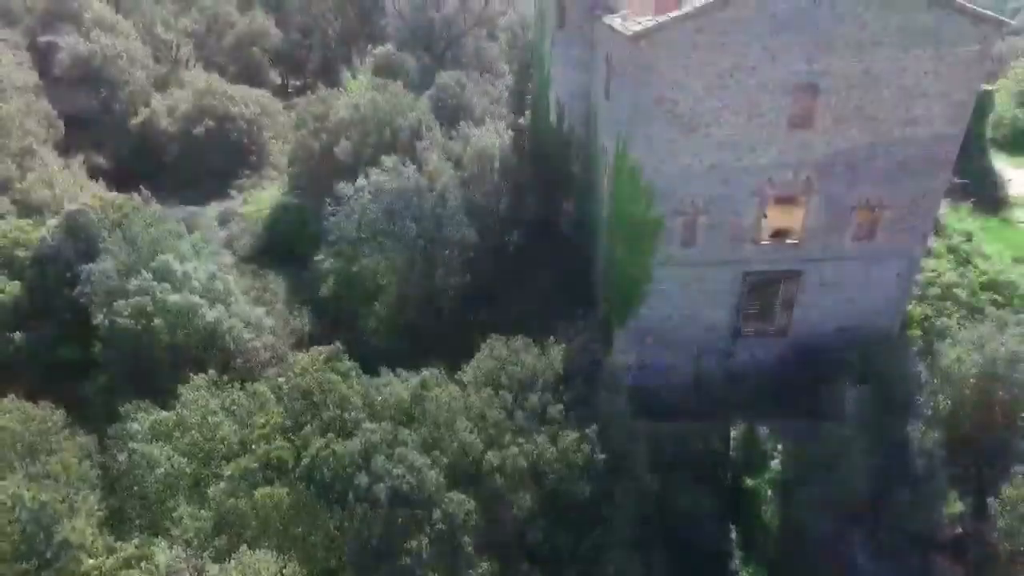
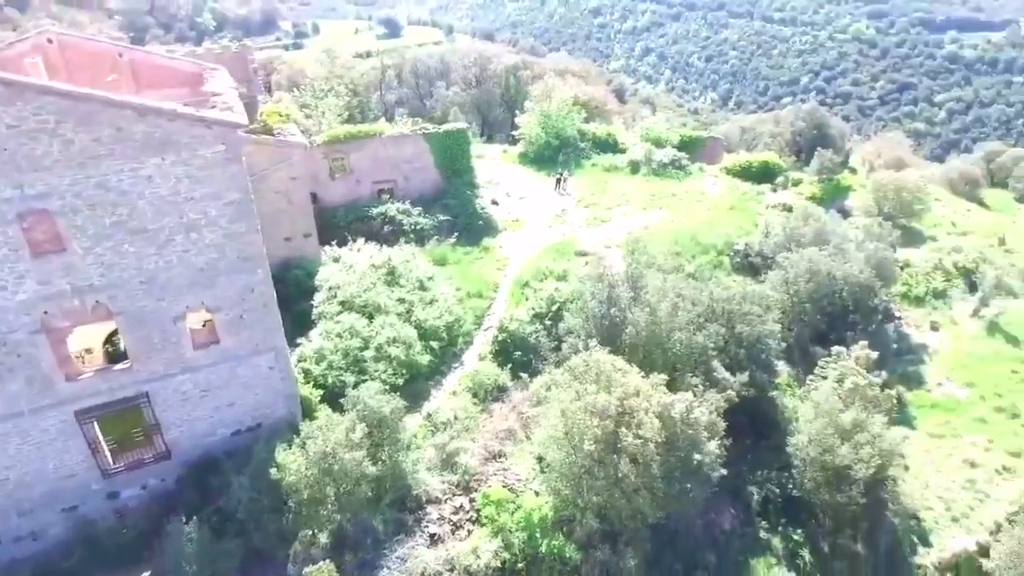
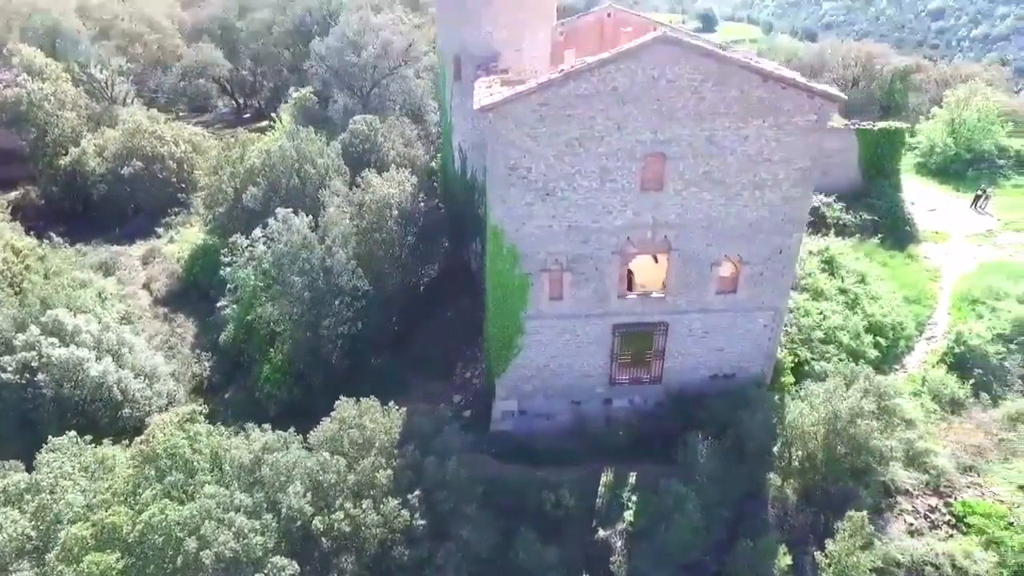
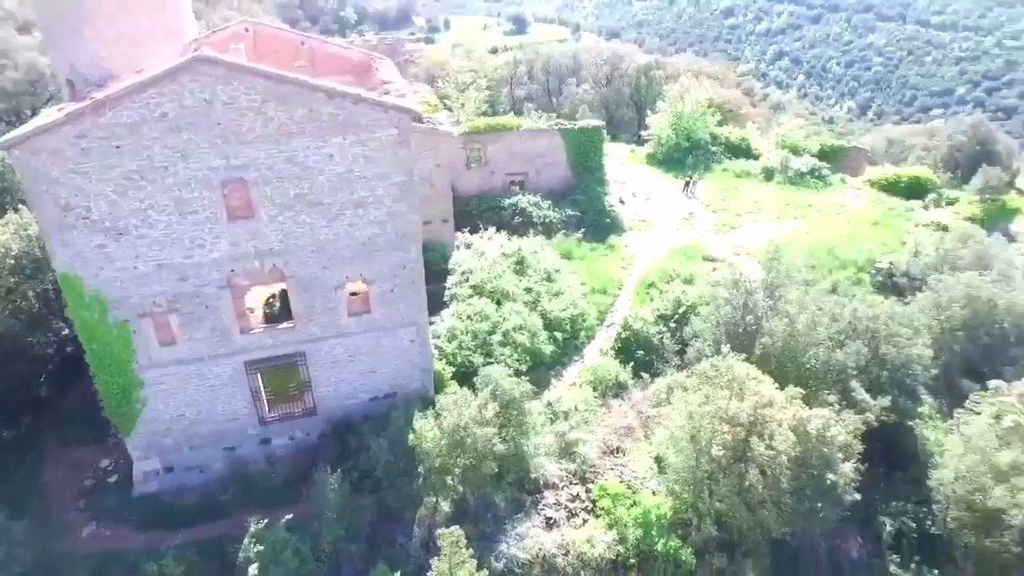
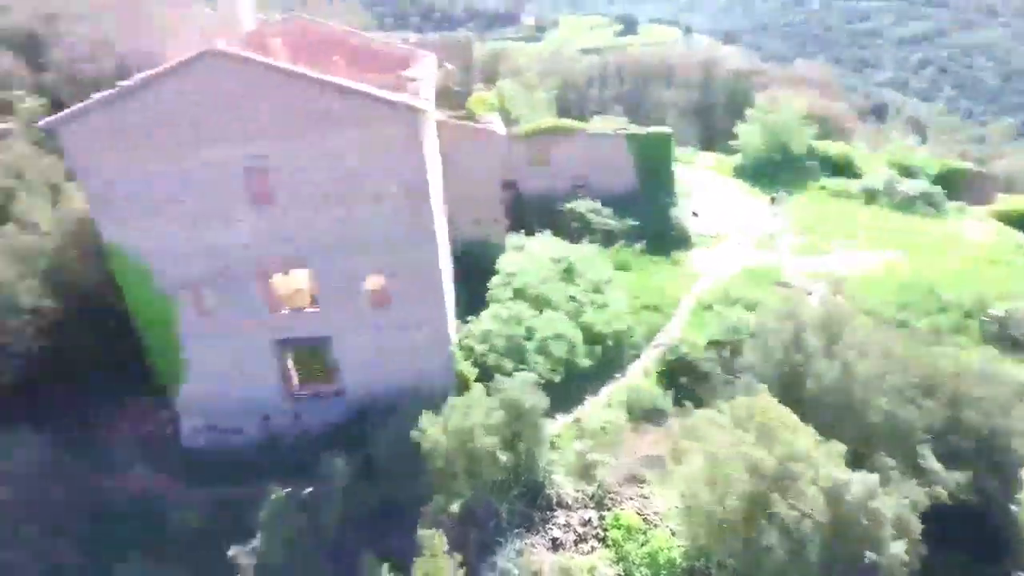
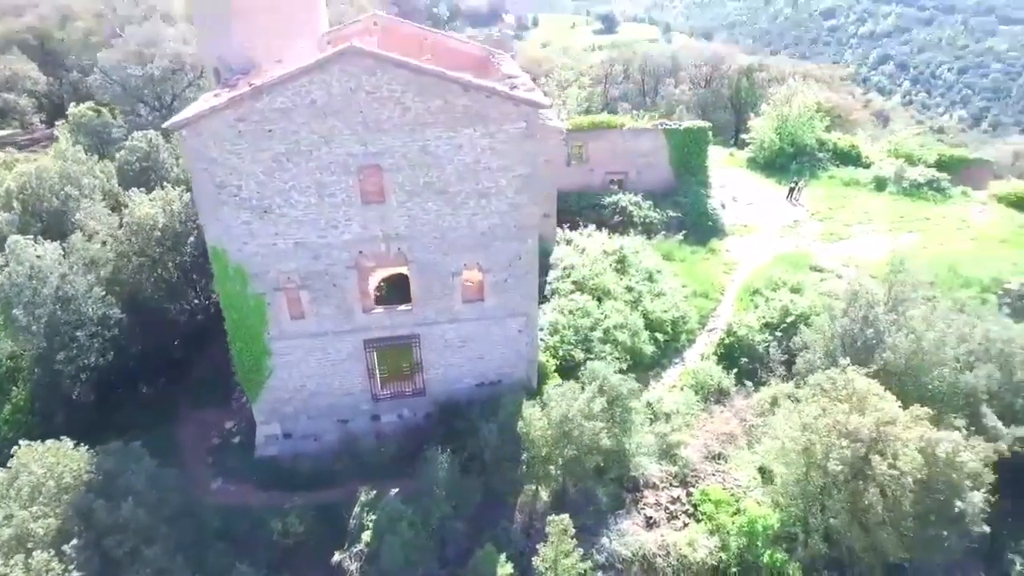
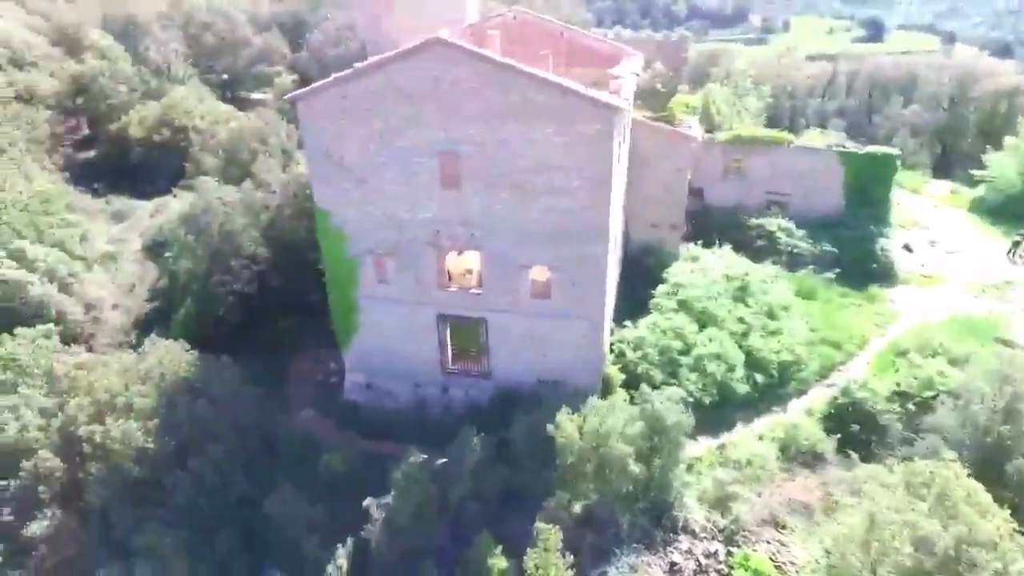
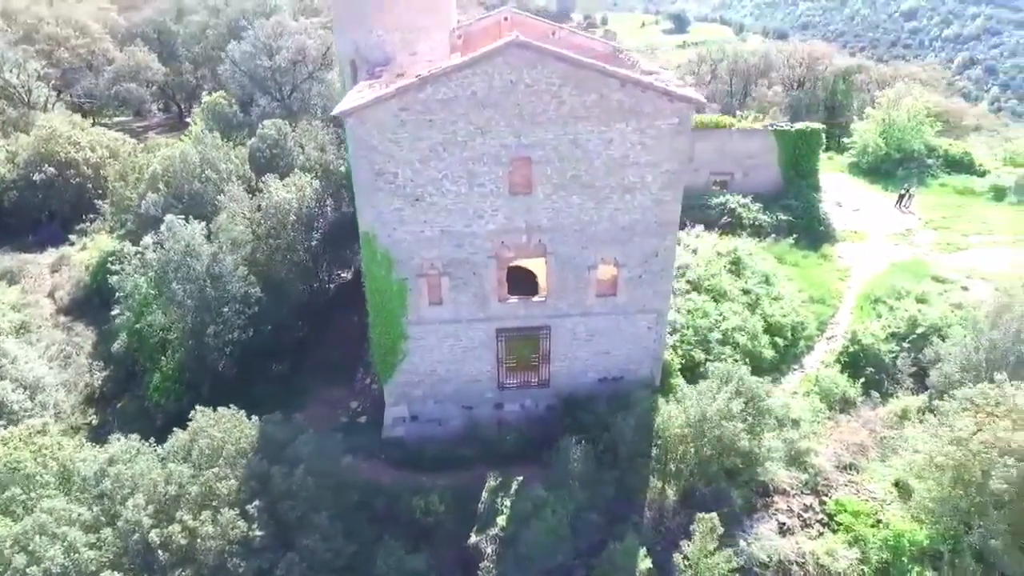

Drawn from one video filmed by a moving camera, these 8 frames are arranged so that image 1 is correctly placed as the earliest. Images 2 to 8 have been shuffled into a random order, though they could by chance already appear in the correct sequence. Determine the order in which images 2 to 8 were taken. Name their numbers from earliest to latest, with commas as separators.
3, 8, 6, 4, 2, 5, 7
